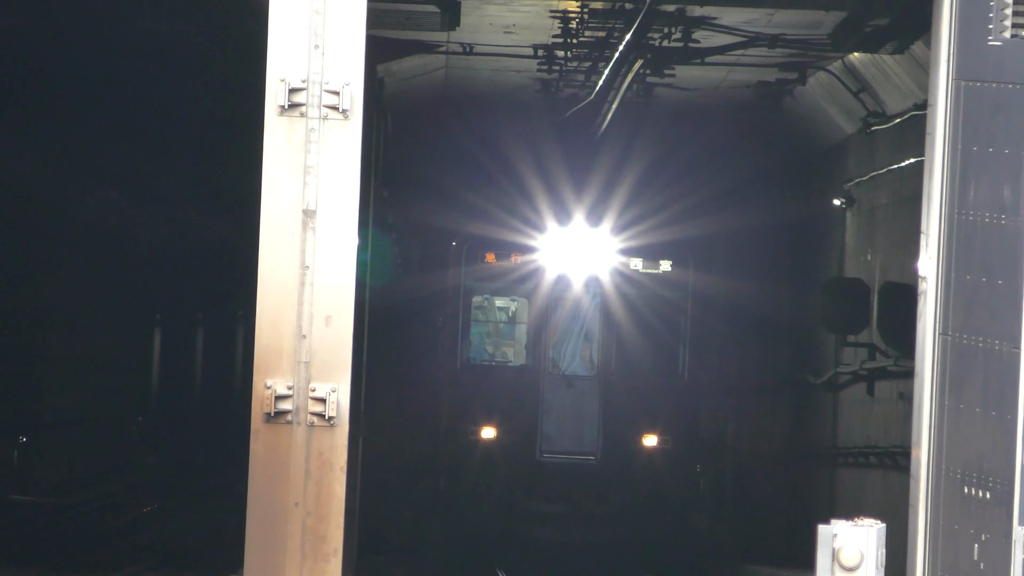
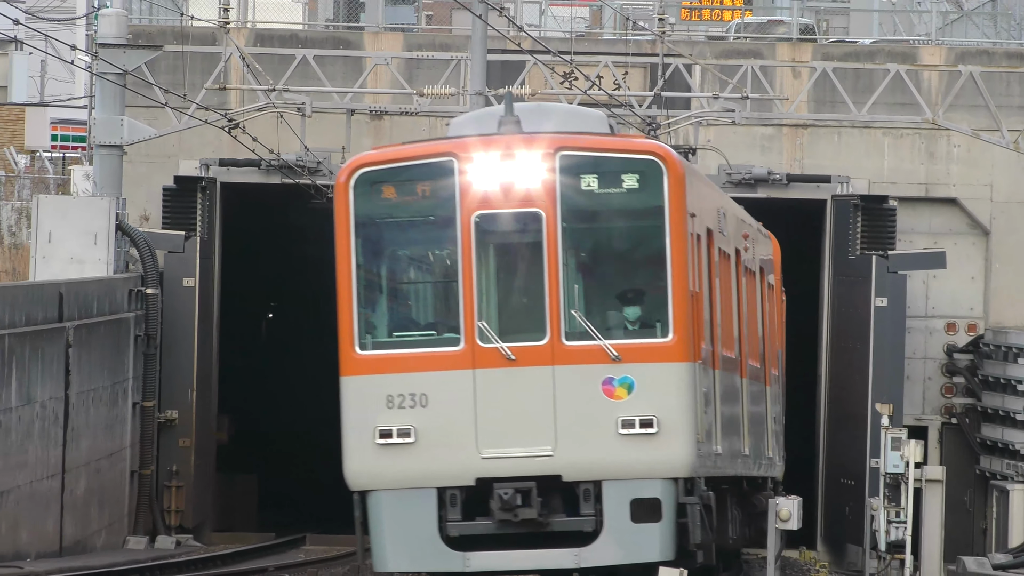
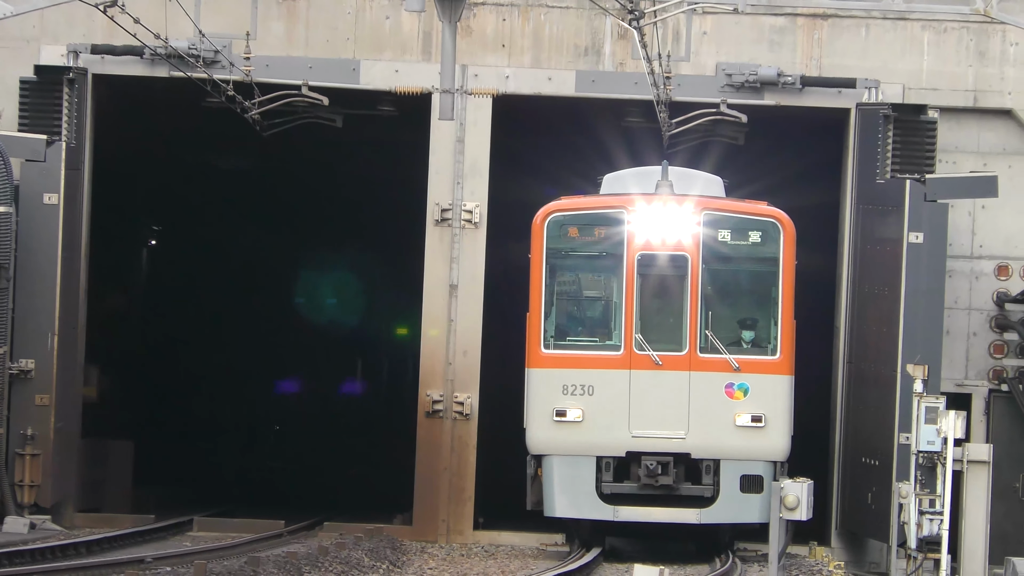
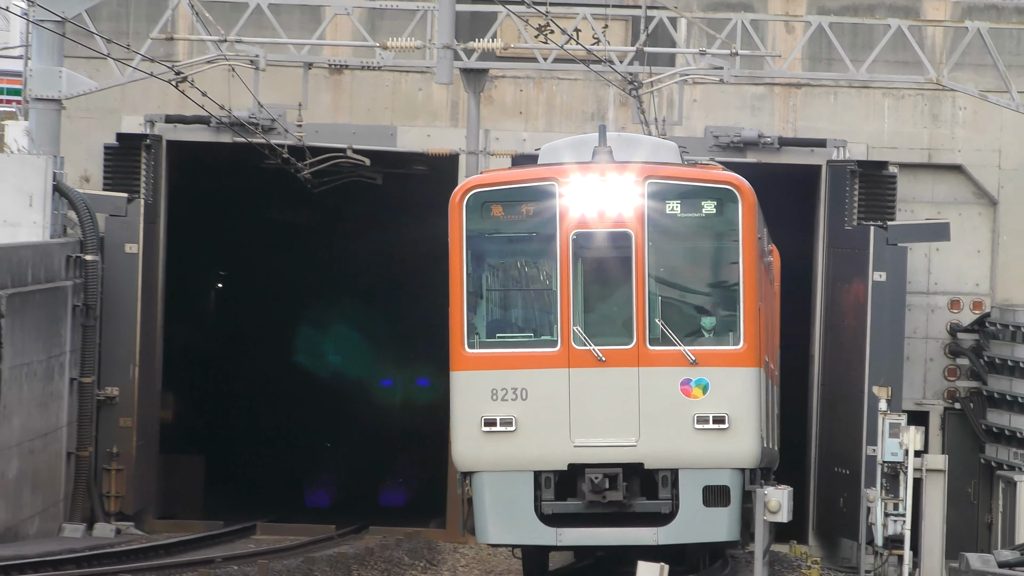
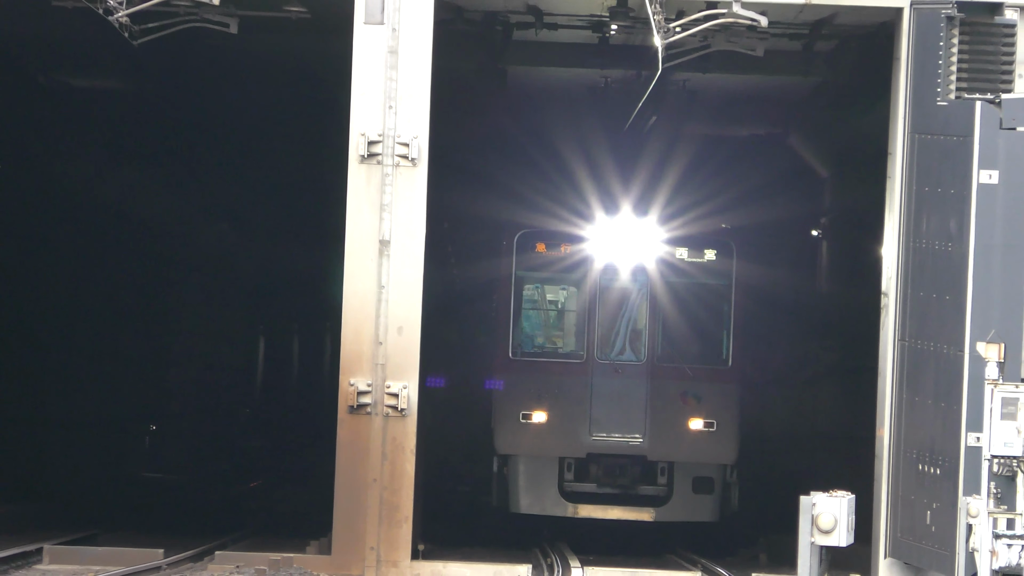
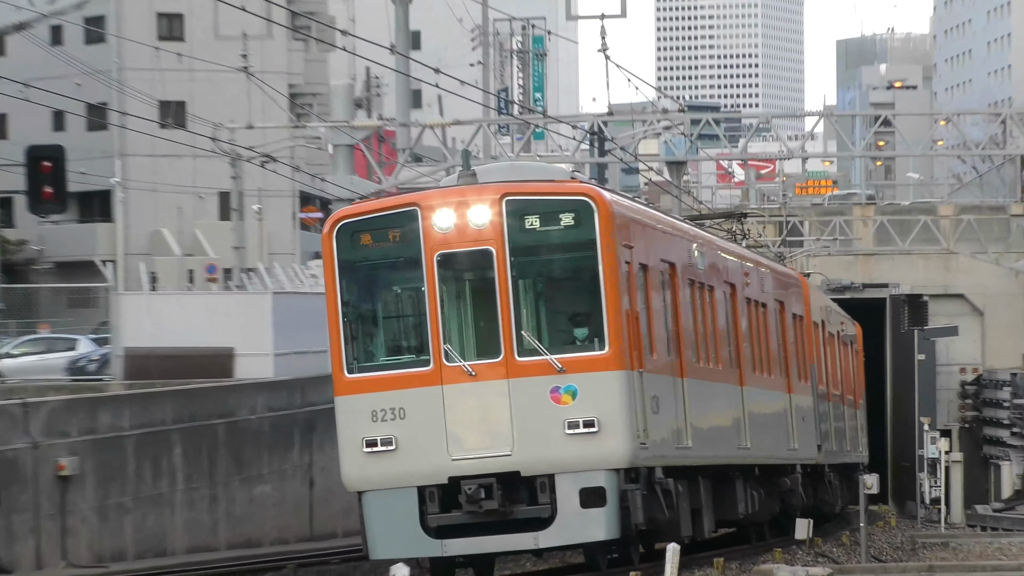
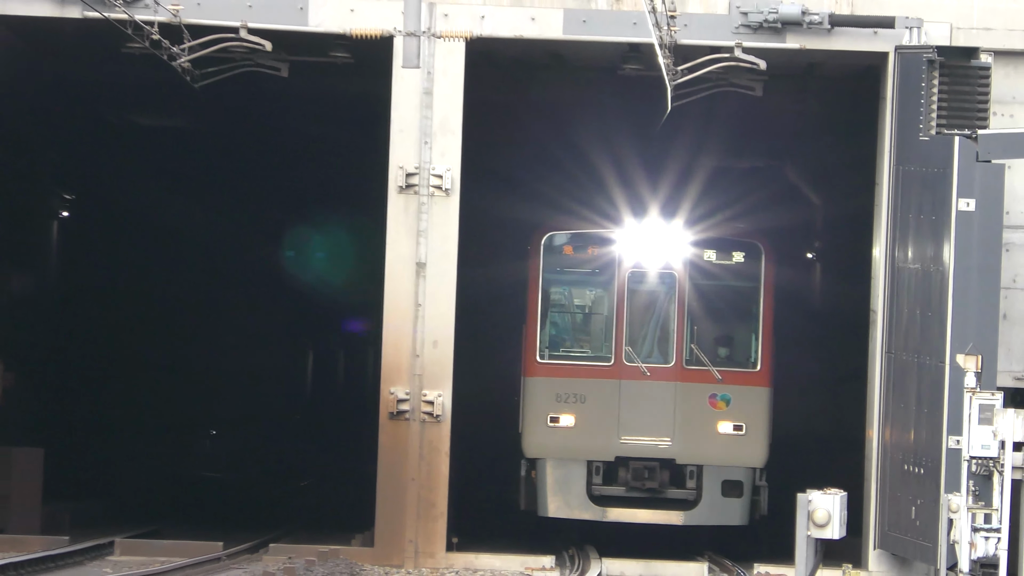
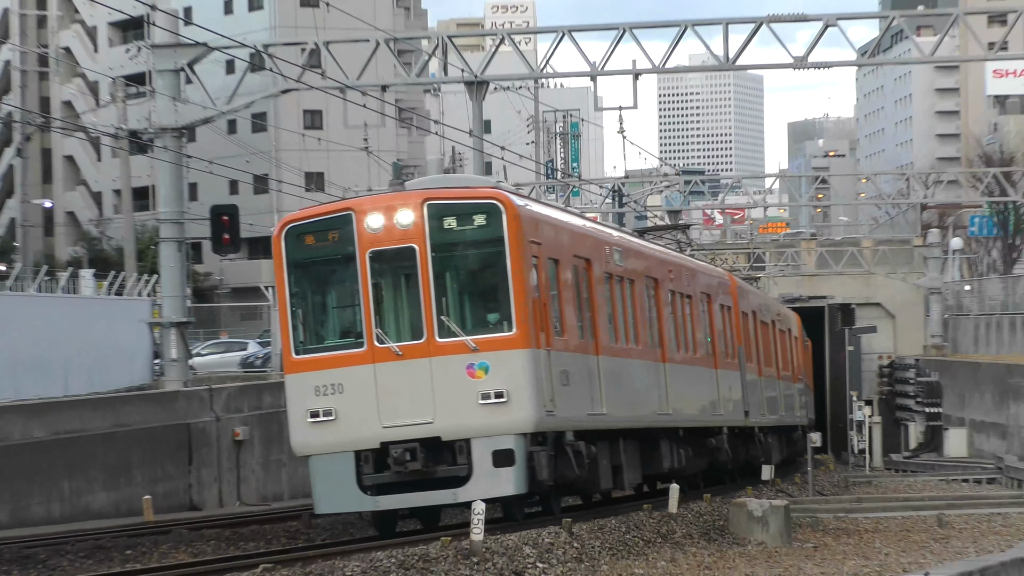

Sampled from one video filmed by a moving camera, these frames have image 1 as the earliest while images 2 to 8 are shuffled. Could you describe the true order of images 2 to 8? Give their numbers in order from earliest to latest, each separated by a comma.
5, 7, 3, 4, 2, 6, 8
